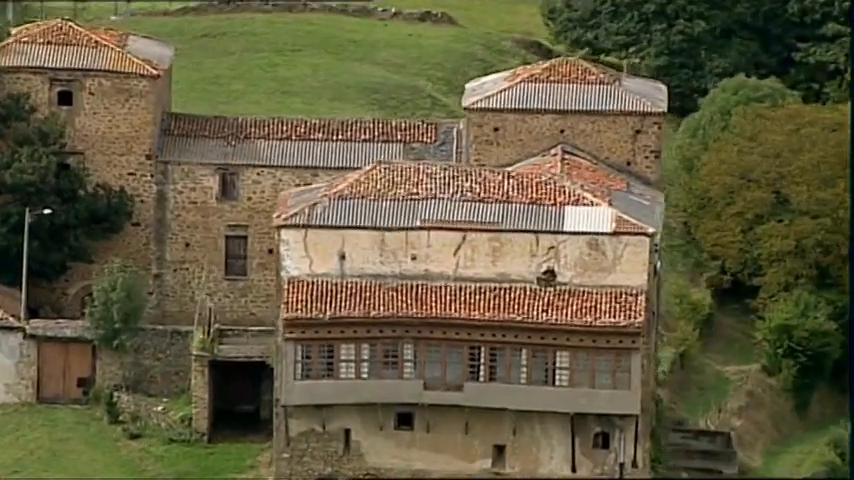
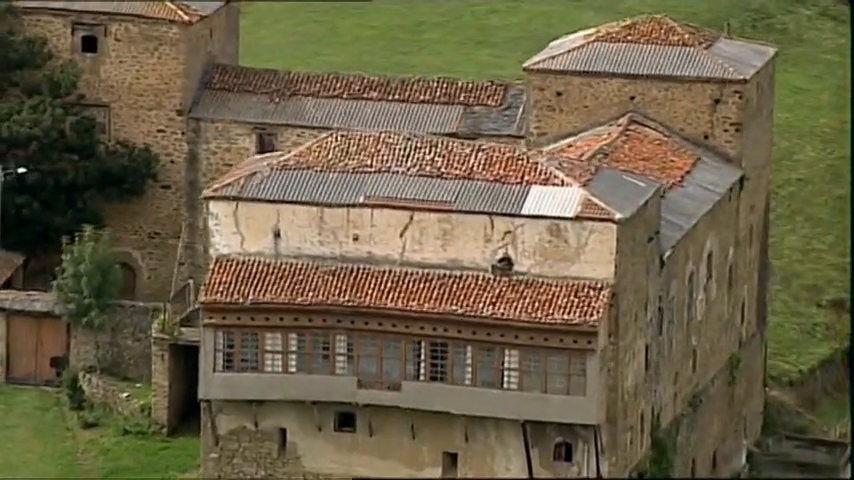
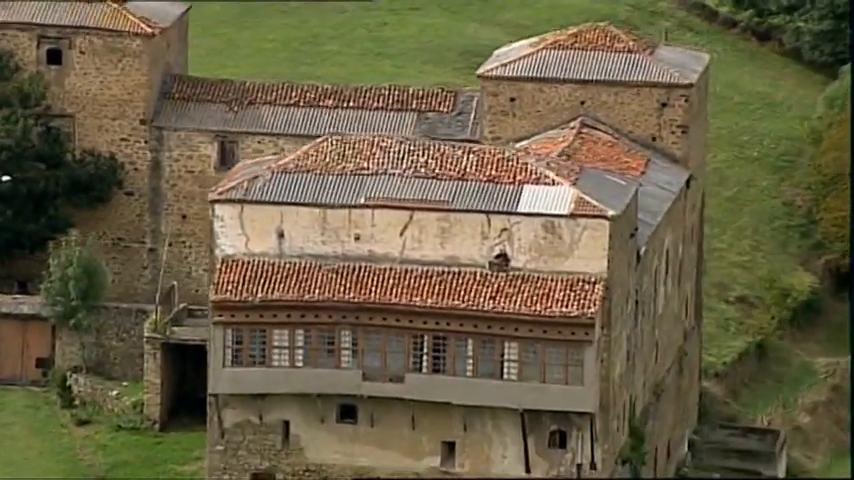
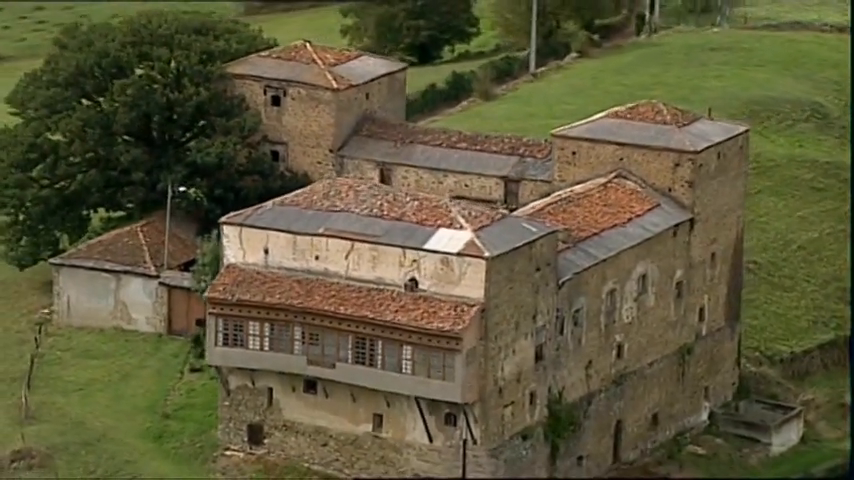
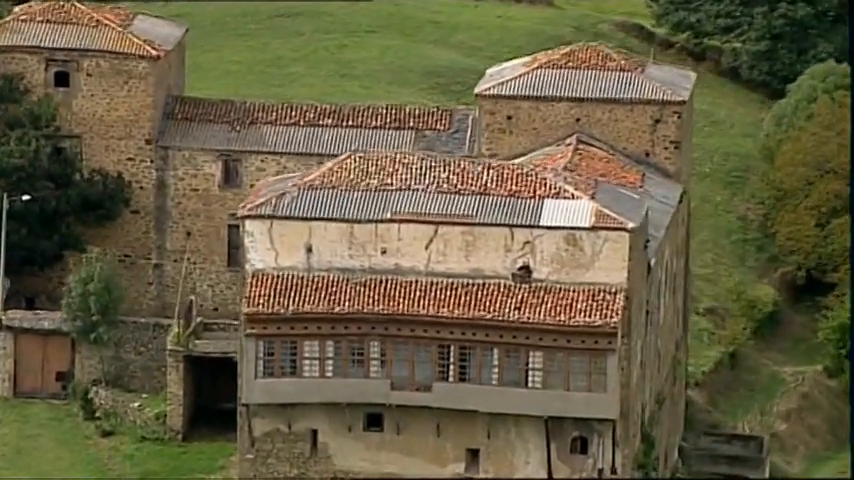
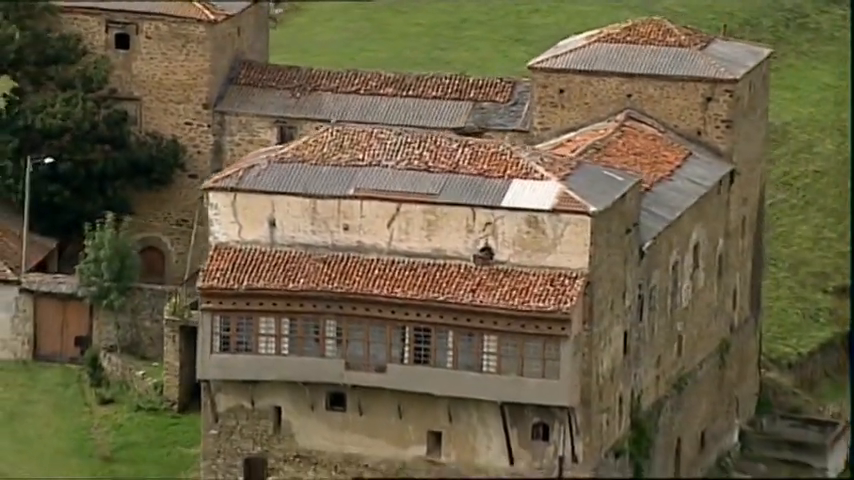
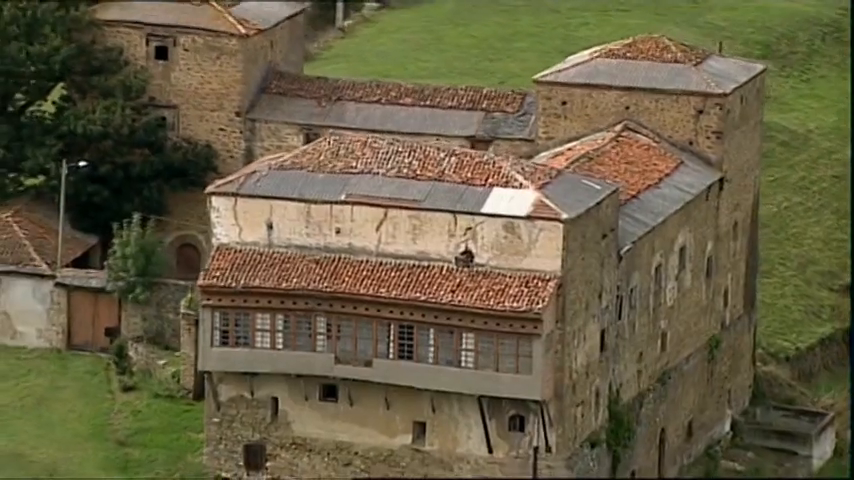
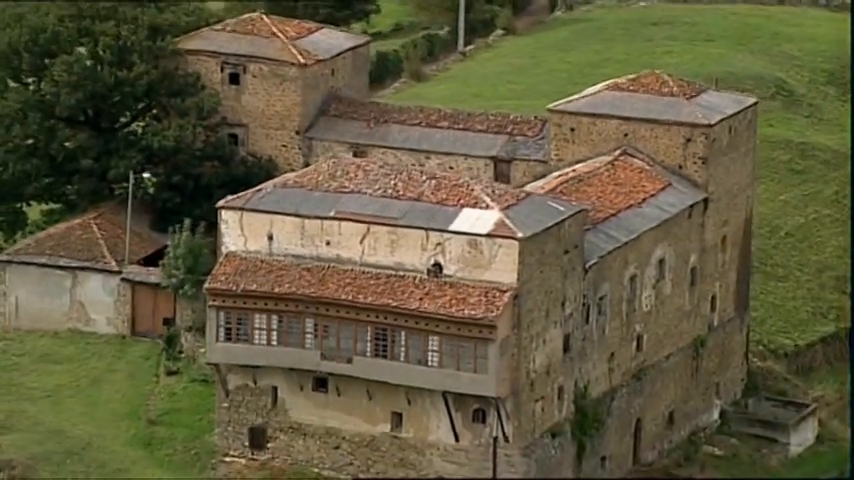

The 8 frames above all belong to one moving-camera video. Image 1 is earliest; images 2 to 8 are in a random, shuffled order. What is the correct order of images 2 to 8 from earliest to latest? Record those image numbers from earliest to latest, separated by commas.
5, 3, 2, 6, 7, 8, 4
